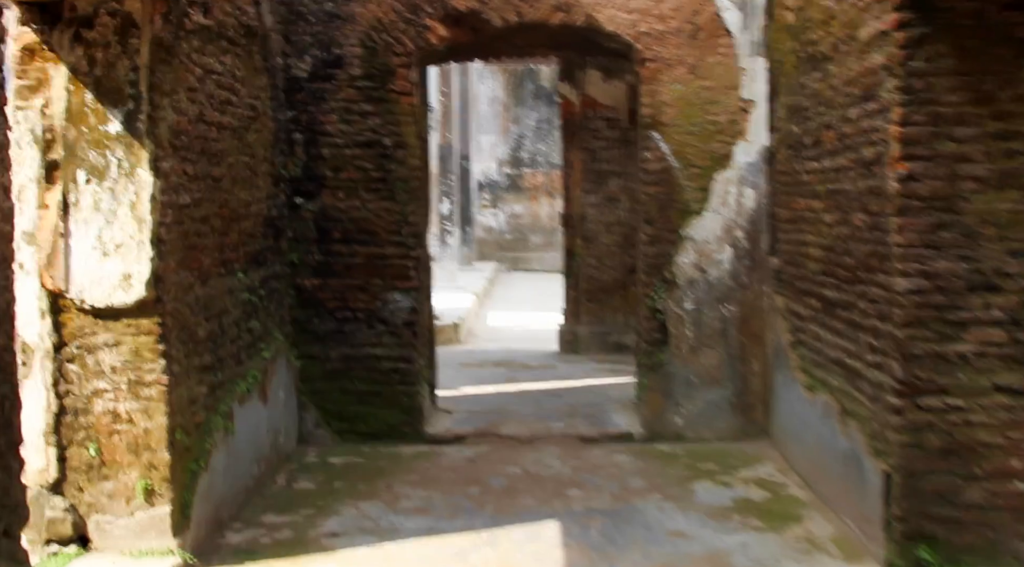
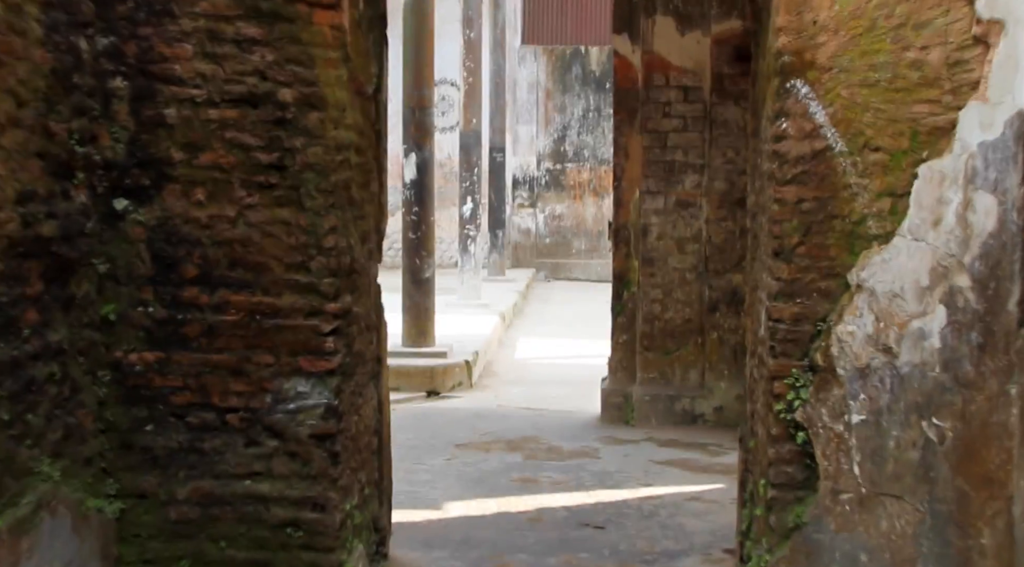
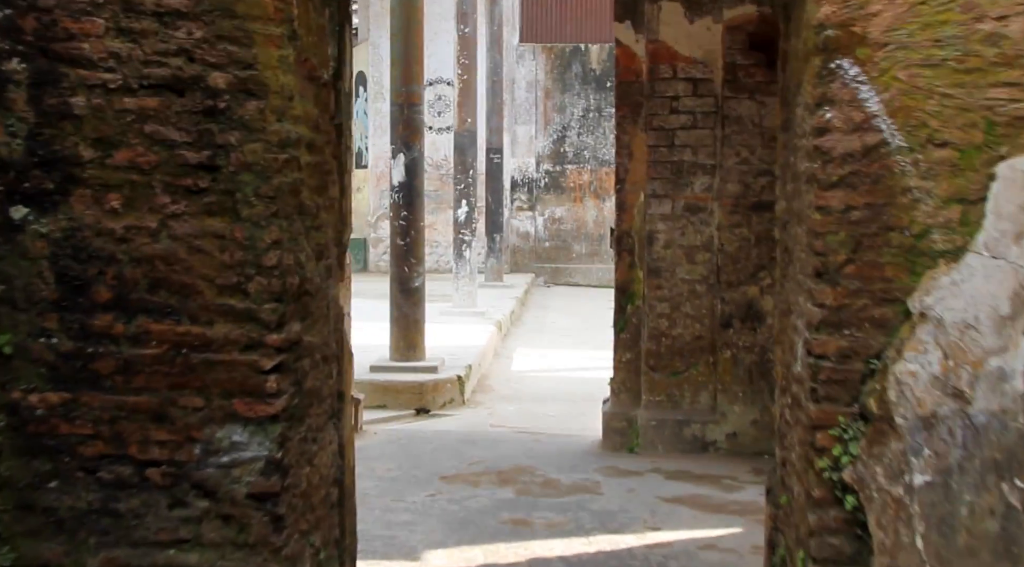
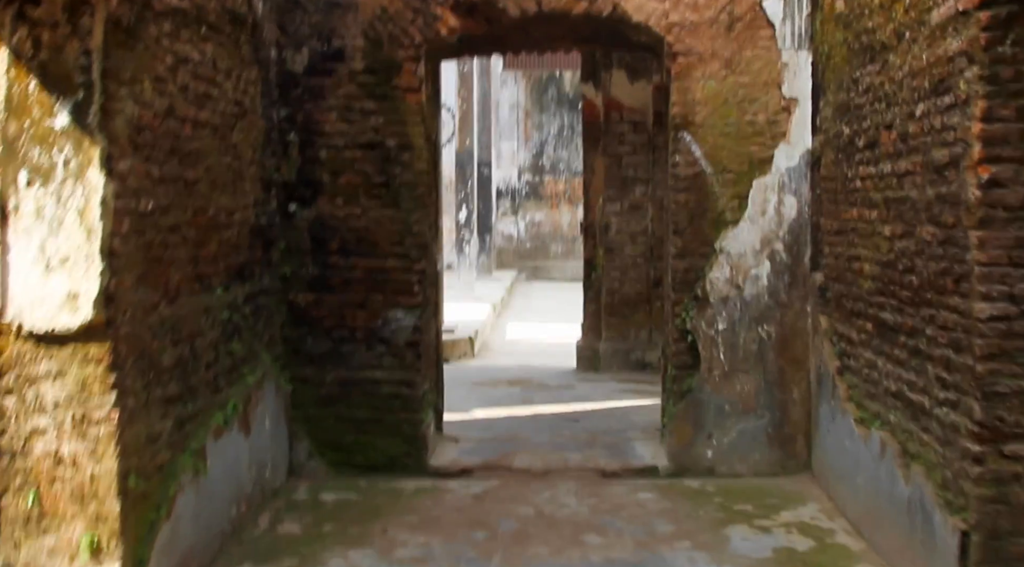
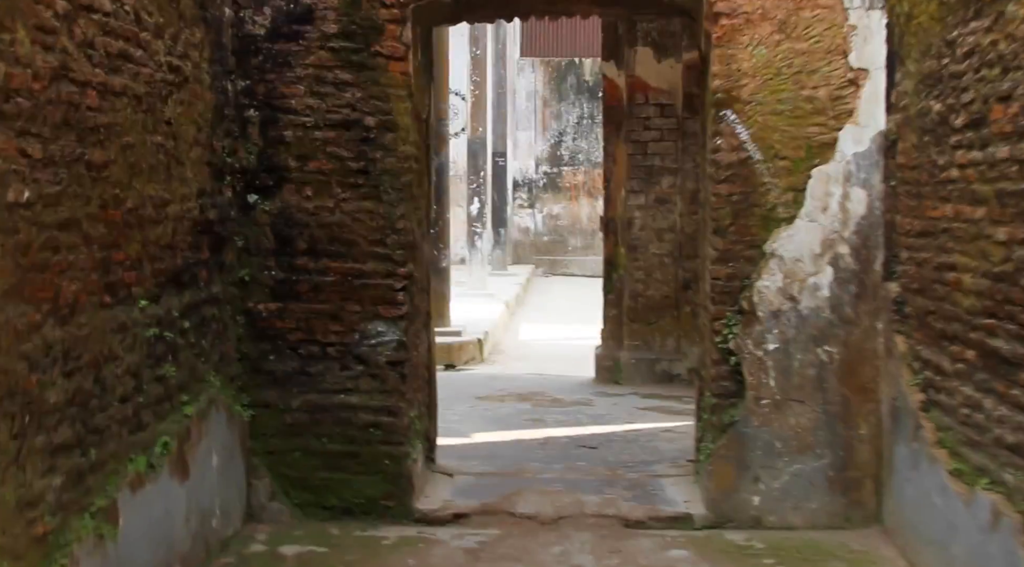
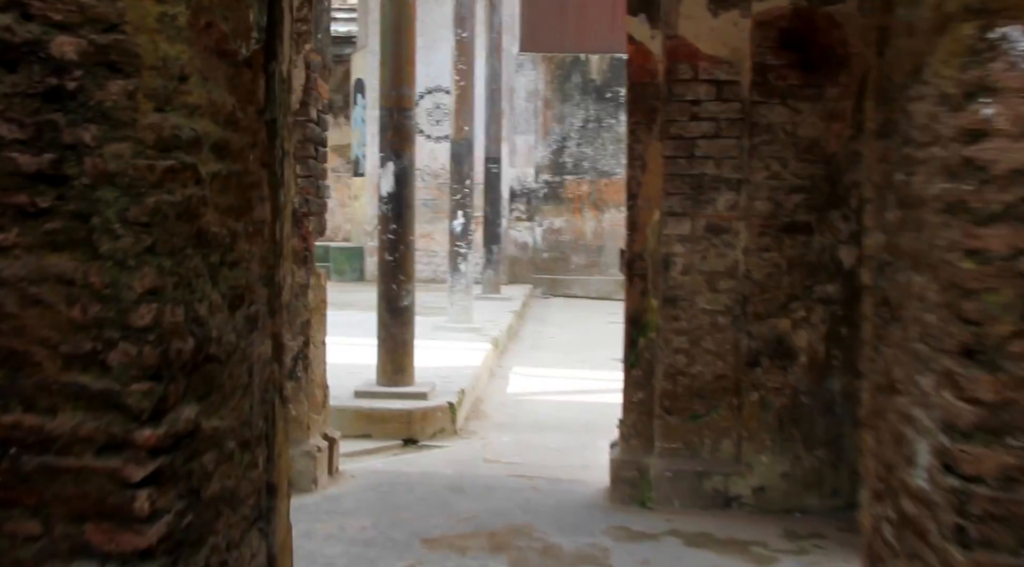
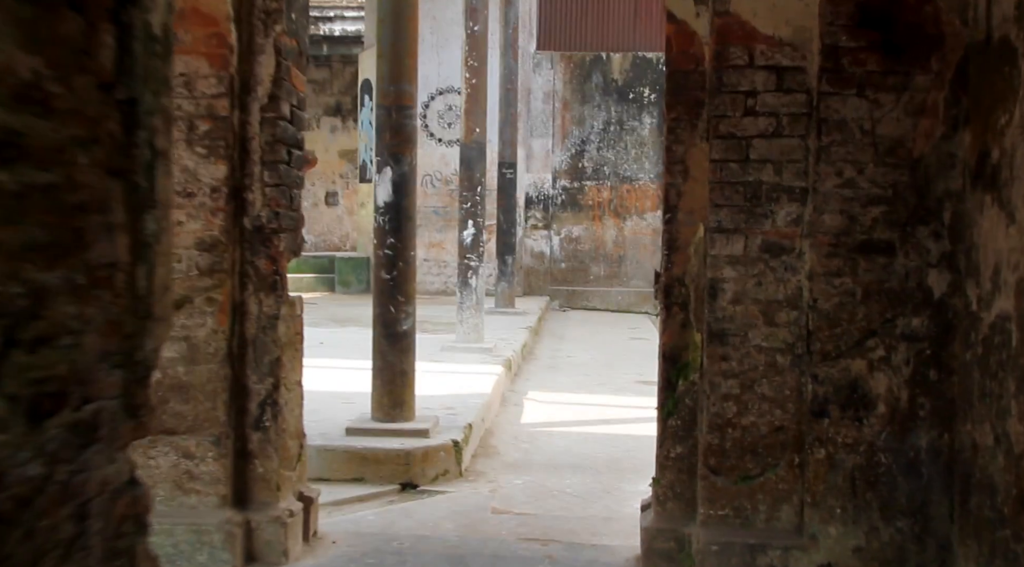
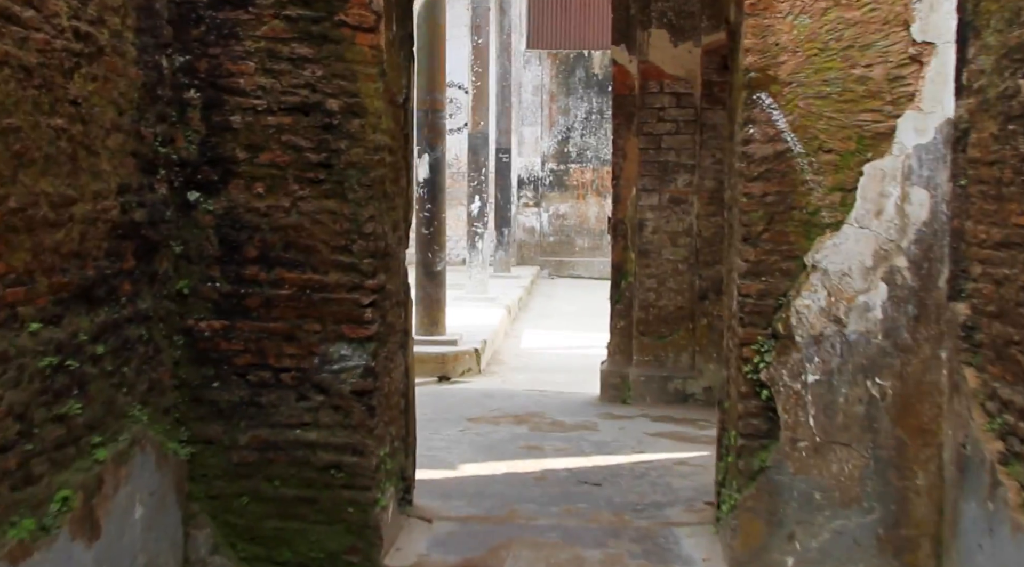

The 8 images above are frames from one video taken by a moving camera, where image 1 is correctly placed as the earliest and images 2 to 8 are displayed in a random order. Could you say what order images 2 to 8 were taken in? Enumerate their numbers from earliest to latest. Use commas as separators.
4, 5, 8, 2, 3, 6, 7
